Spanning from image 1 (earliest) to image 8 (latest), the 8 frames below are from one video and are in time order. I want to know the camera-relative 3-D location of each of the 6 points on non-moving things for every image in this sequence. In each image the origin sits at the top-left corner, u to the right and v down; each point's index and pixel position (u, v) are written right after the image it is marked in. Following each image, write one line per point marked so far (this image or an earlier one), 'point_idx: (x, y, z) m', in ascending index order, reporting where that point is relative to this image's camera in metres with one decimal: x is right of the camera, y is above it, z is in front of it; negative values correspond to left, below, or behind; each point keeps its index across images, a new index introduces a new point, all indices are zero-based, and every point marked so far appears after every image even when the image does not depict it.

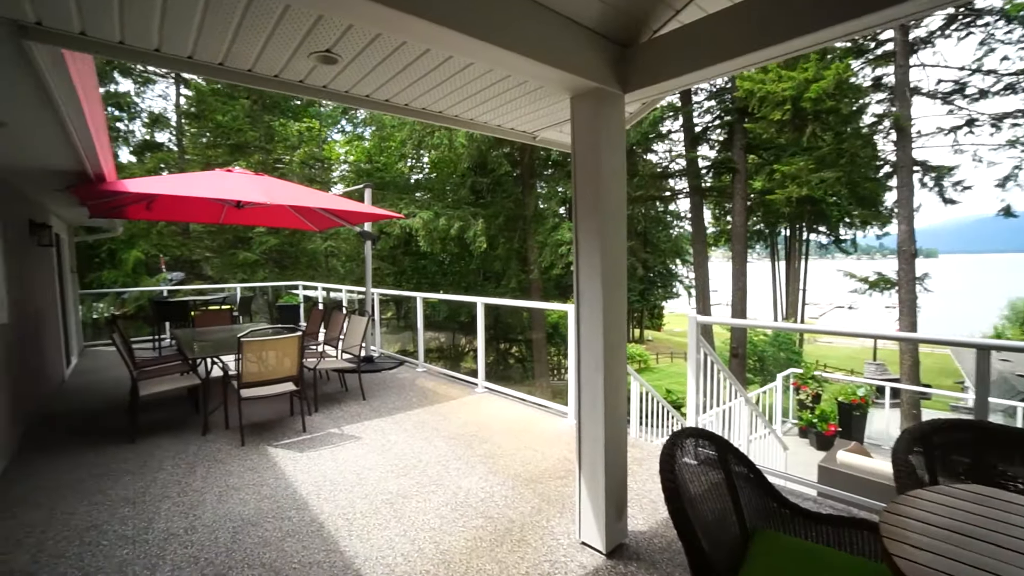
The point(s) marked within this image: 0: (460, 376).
0: (-0.5, -0.9, +4.7) m
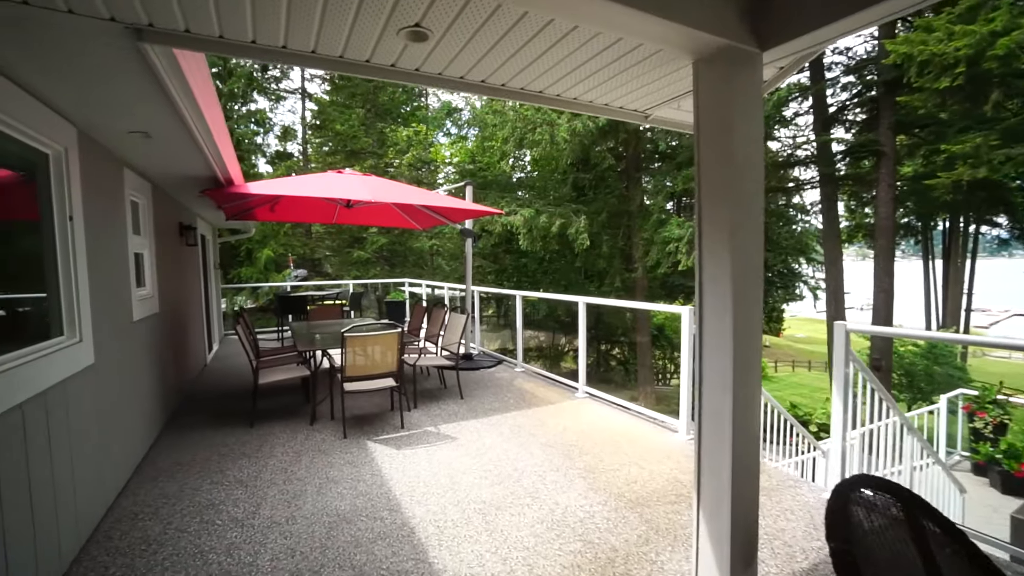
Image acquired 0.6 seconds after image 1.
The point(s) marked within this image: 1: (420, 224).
0: (+0.4, -0.9, +4.5) m
1: (-1.1, +0.8, +5.9) m
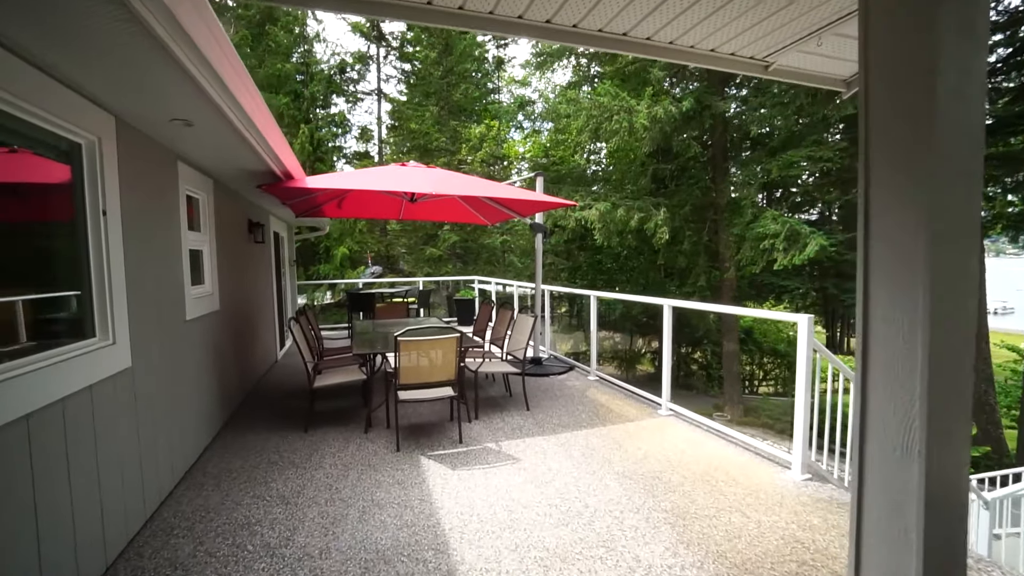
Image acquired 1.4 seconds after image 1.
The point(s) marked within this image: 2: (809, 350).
0: (+1.0, -0.9, +4.0) m
1: (-0.3, +0.8, +5.6) m
2: (+1.6, -0.3, +2.5) m
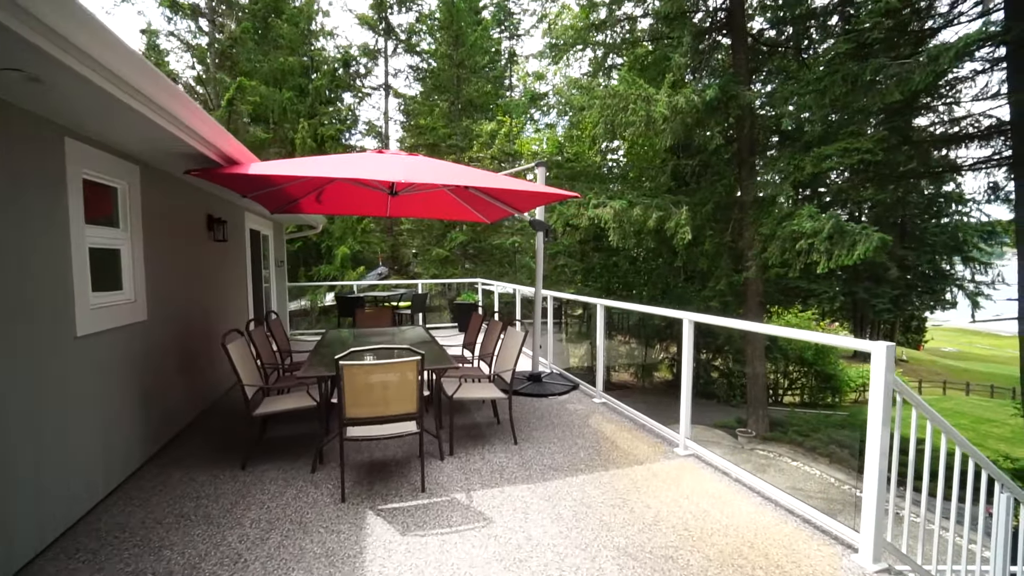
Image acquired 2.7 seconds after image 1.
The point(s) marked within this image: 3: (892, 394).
0: (+0.9, -0.9, +3.4) m
1: (-0.3, +0.8, +5.0) m
2: (+1.5, -0.4, +1.9) m
3: (+1.5, -0.4, +1.9) m
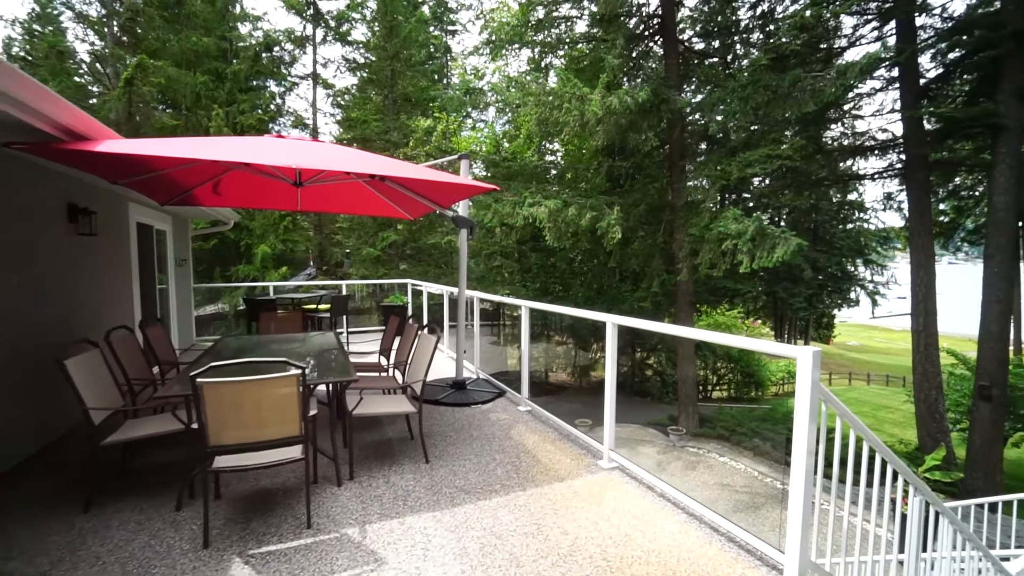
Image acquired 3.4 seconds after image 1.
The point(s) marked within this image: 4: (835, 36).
0: (+0.4, -0.9, +3.2) m
1: (-1.0, +0.8, +4.7) m
2: (+1.1, -0.4, +1.7) m
3: (+1.1, -0.4, +1.8) m
4: (+6.2, +4.8, +9.3) m
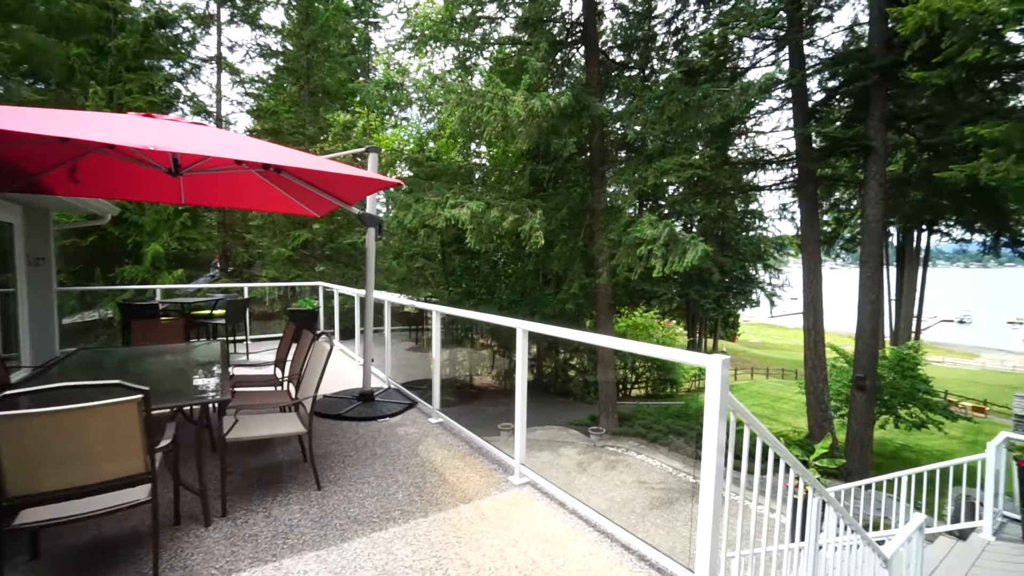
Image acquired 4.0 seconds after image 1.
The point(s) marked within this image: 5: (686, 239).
0: (-0.2, -1.0, +3.0) m
1: (-1.8, +0.7, +4.3) m
2: (+0.7, -0.4, +1.7) m
3: (+0.8, -0.4, +1.7) m
4: (+4.7, +4.8, +10.0) m
5: (+2.9, +0.8, +8.1) m
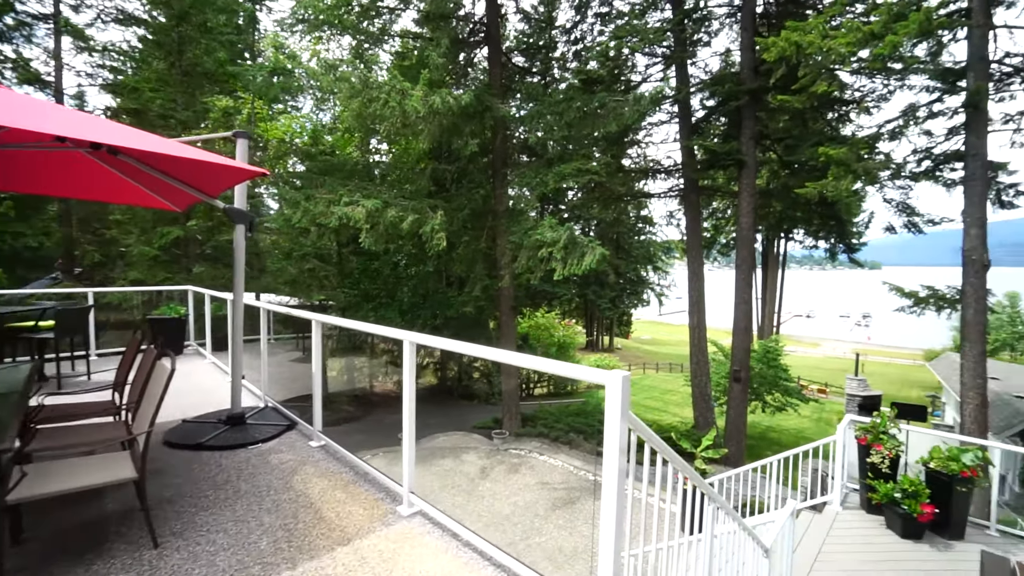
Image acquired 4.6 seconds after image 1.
0: (-0.8, -1.0, +2.7) m
1: (-2.6, +0.7, +3.7) m
2: (+0.4, -0.4, +1.6) m
3: (+0.4, -0.5, +1.6) m
4: (+2.6, +4.7, +10.5) m
5: (+1.3, +0.8, +8.3) m
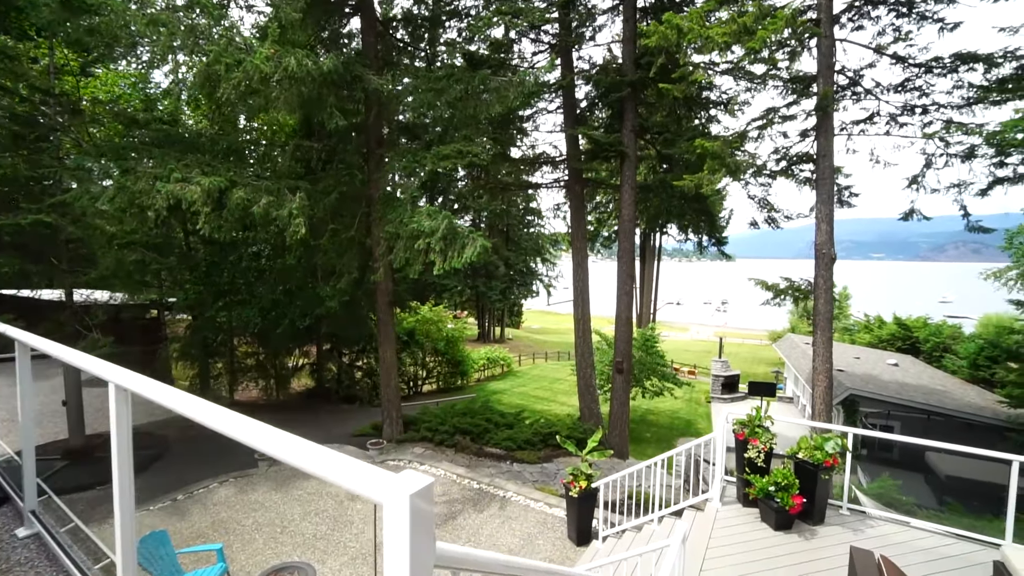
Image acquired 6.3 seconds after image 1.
0: (-1.5, -1.0, +1.8) m
1: (-3.5, +0.7, +2.3) m
2: (-0.1, -0.5, +0.9) m
3: (-0.1, -0.5, +1.0) m
4: (+0.1, +4.9, +10.0) m
5: (-0.7, +0.9, +7.7) m
